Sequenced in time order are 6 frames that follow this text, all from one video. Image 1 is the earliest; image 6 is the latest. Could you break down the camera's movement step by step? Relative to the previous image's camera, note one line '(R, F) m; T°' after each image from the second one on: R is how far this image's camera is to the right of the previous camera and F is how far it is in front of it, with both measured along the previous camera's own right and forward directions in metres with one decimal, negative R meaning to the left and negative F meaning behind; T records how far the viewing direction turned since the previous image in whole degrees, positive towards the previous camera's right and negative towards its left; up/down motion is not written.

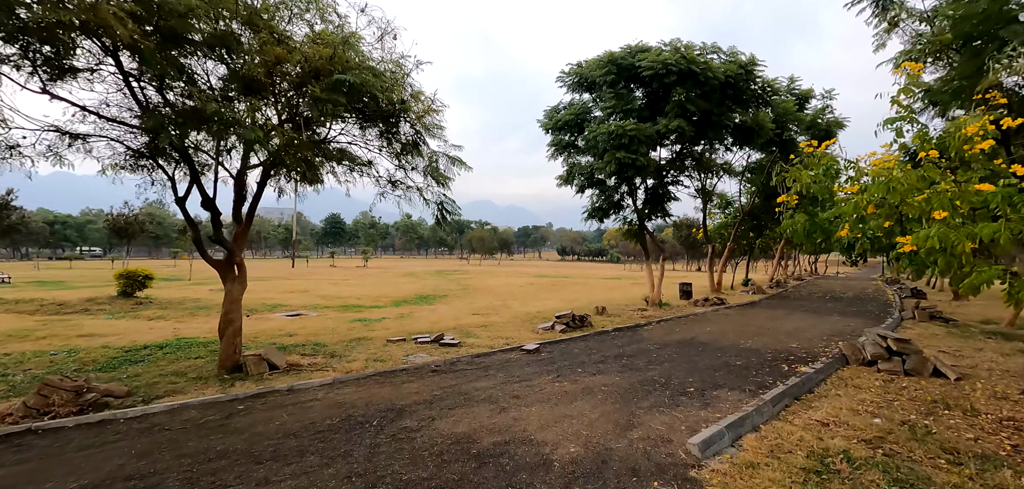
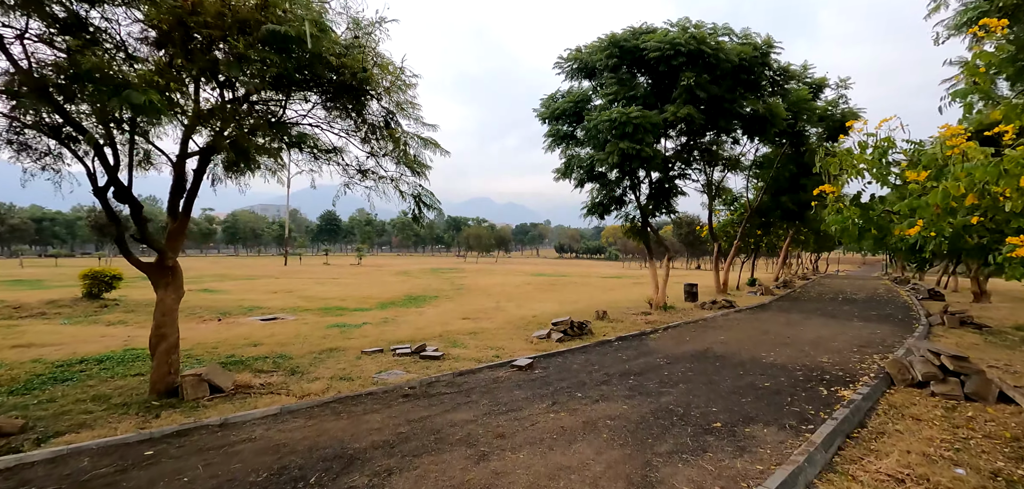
(+0.1, +1.2) m; 0°
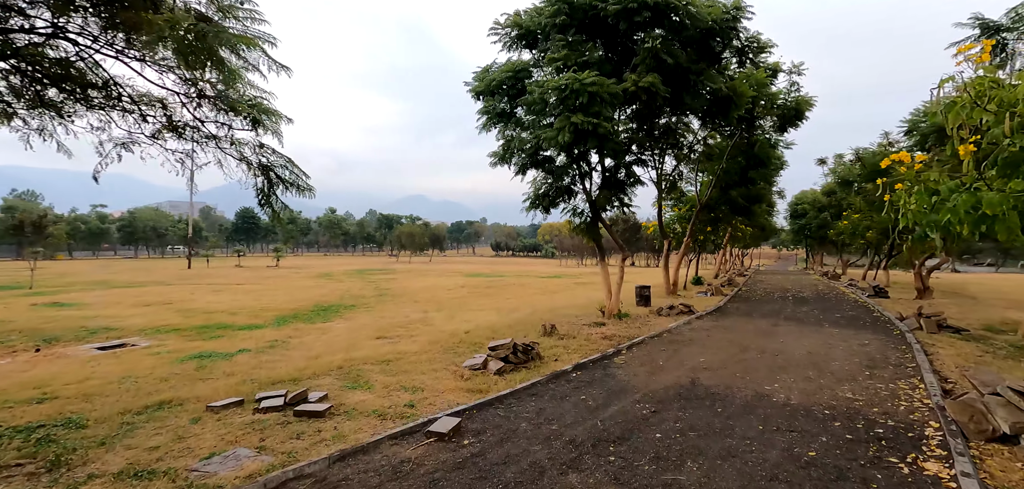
(+0.2, +2.6) m; +7°
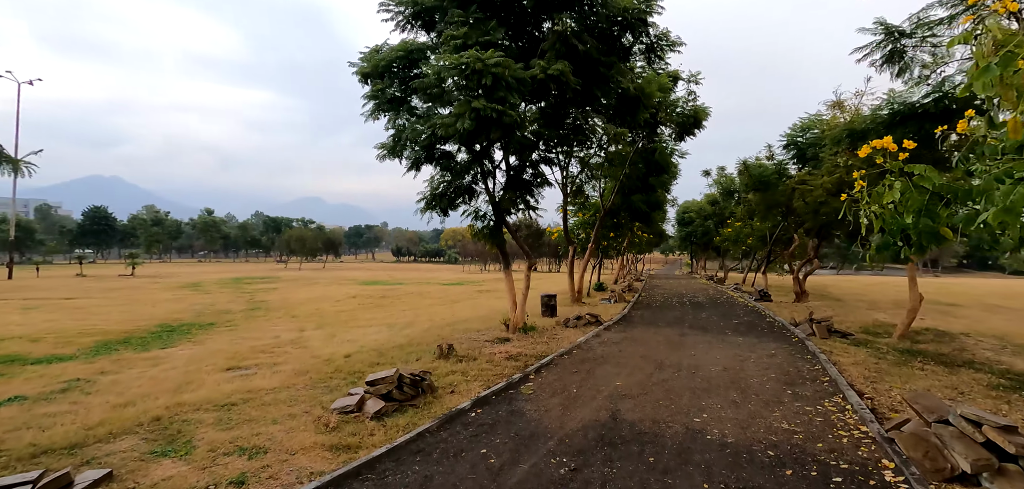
(+0.2, +1.4) m; +11°
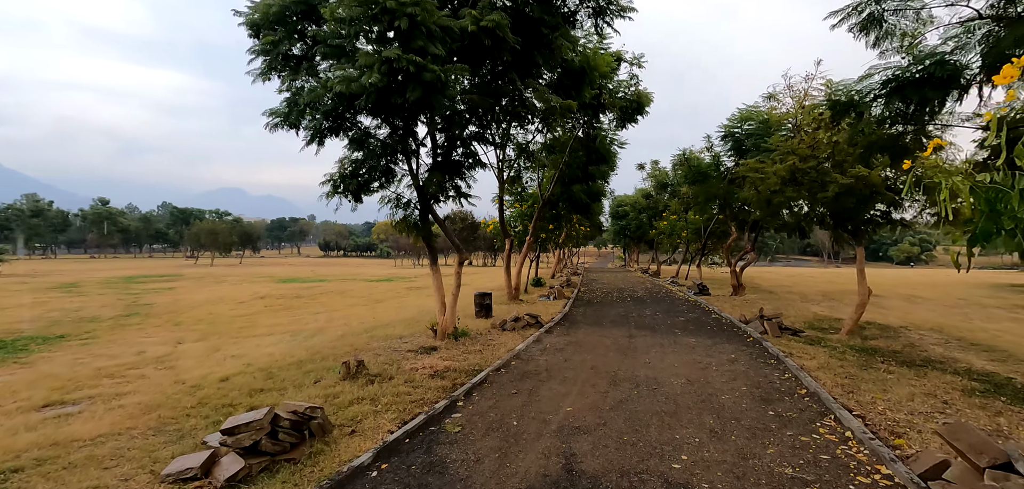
(+0.2, +1.7) m; +7°
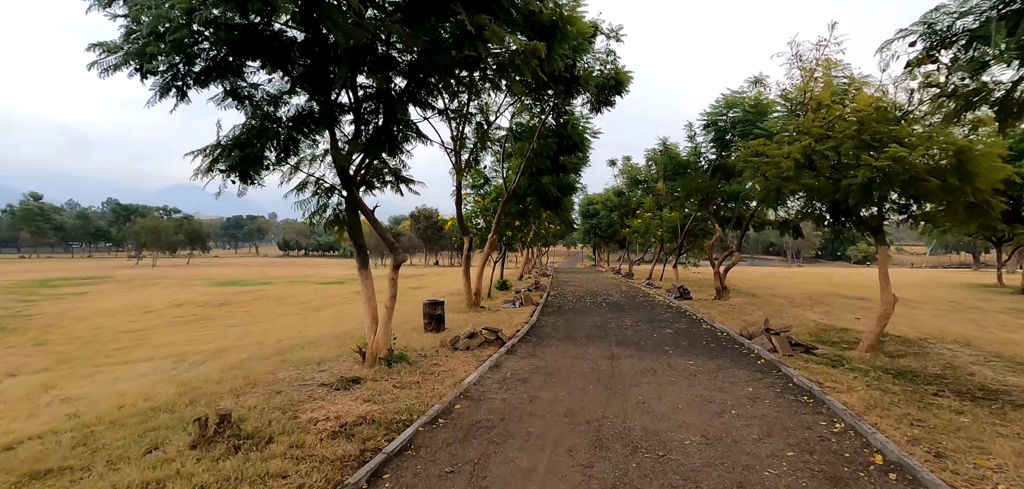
(+0.3, +2.4) m; +3°
